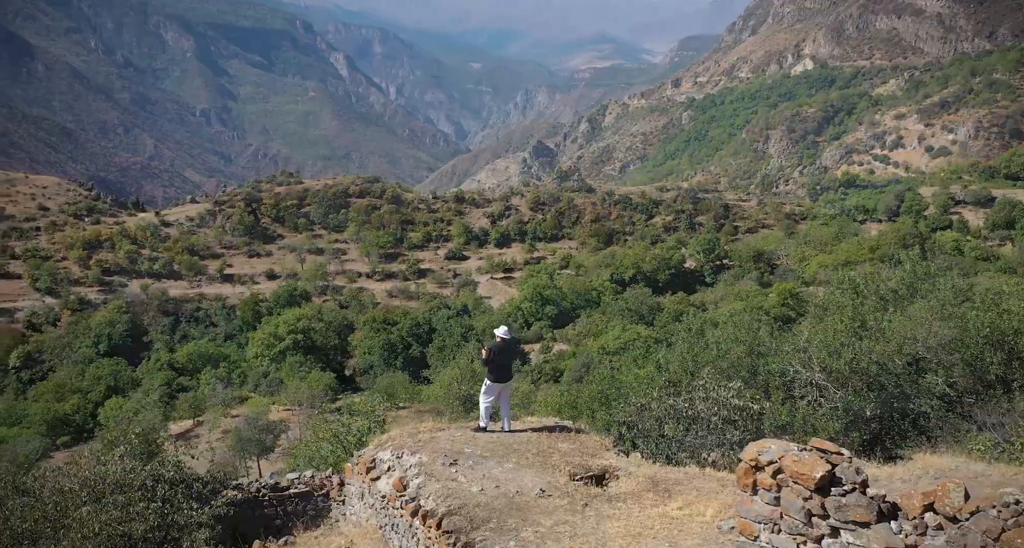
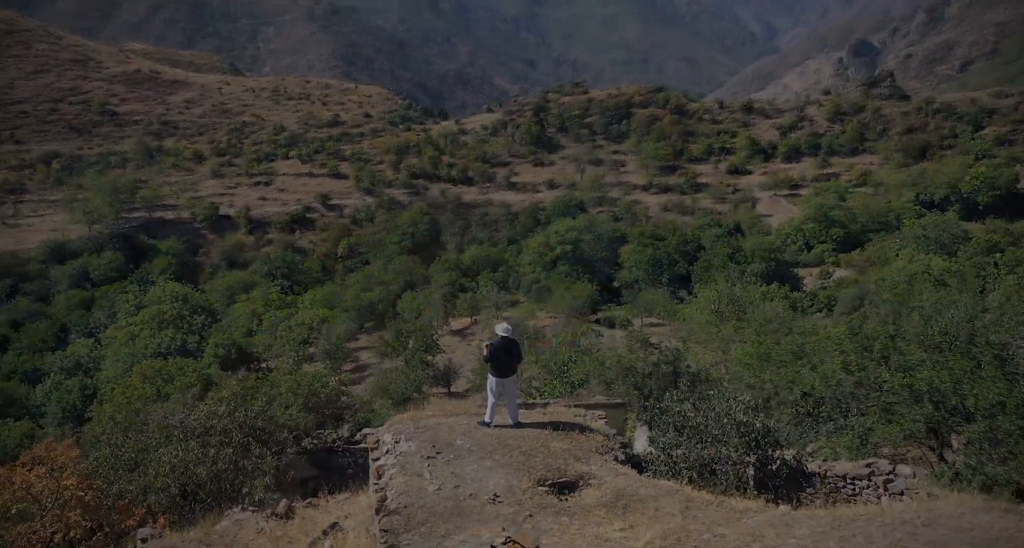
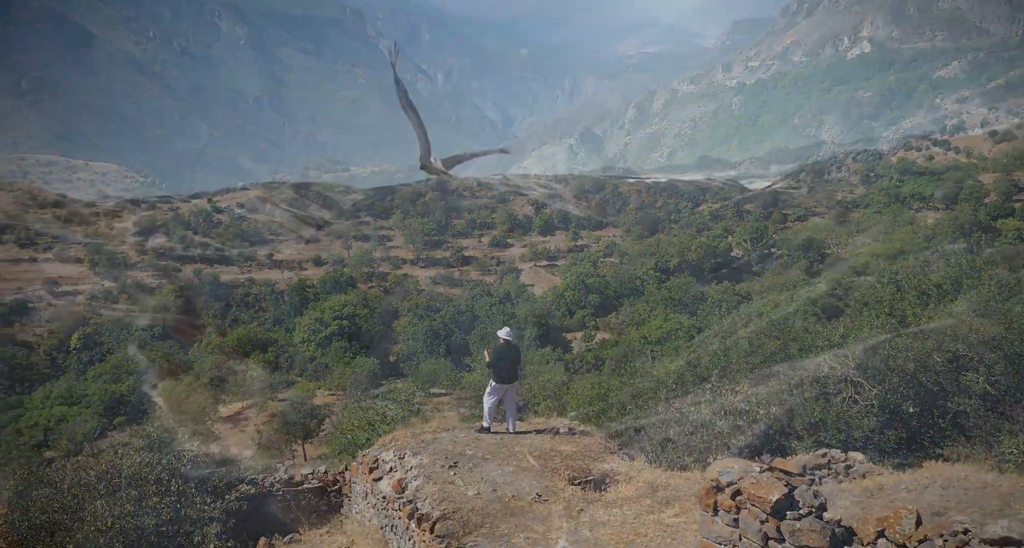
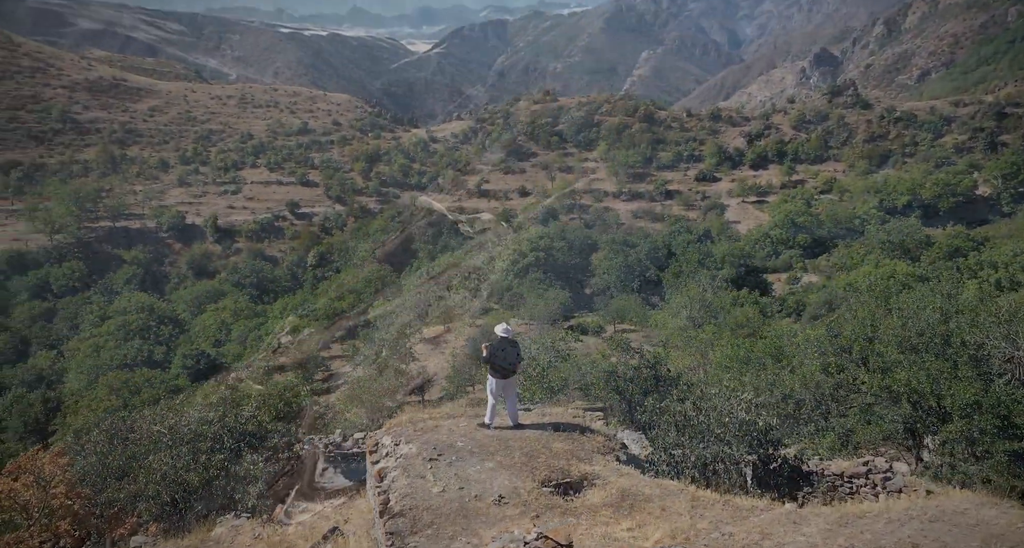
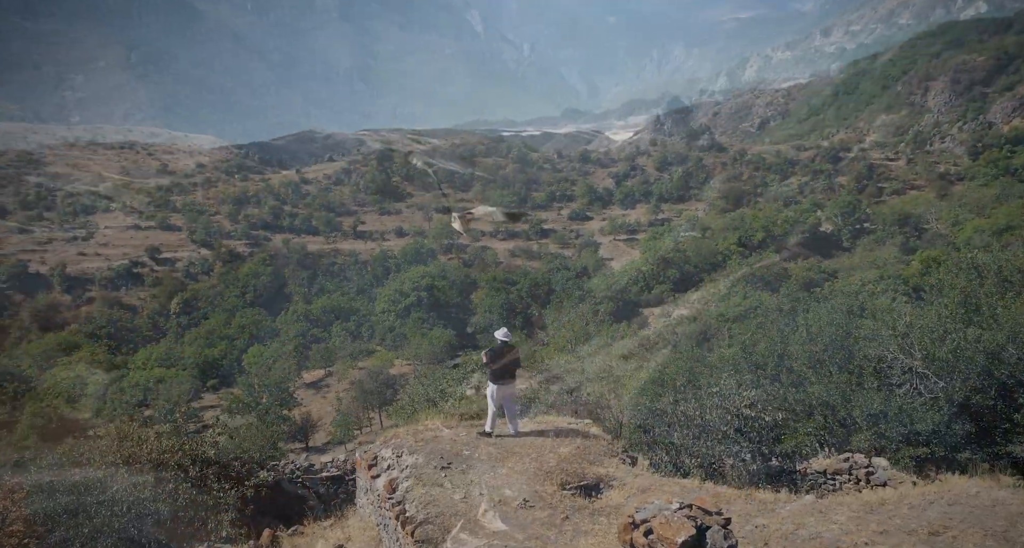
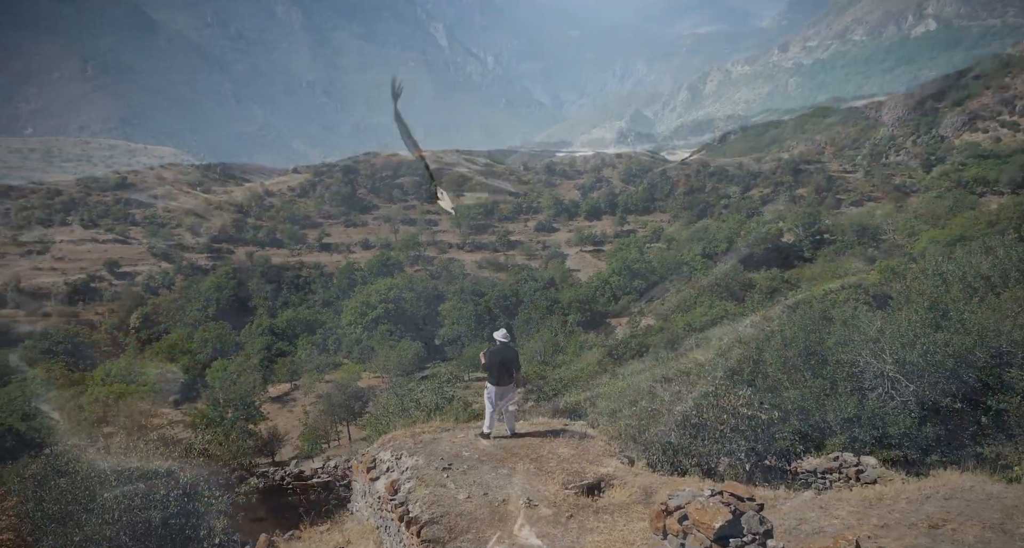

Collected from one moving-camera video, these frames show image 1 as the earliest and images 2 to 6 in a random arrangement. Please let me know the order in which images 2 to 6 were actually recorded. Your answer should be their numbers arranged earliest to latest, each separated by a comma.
3, 6, 5, 4, 2
